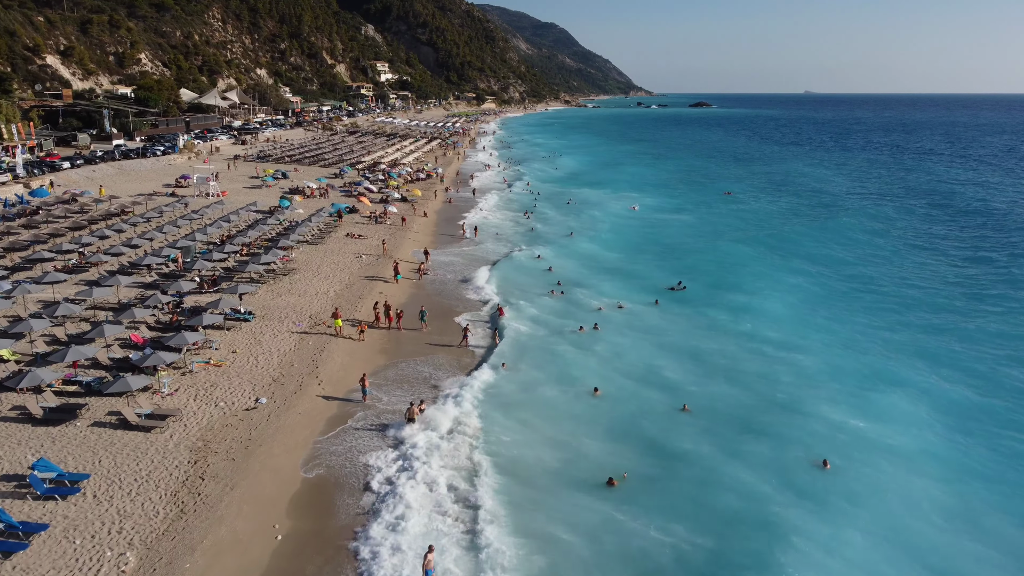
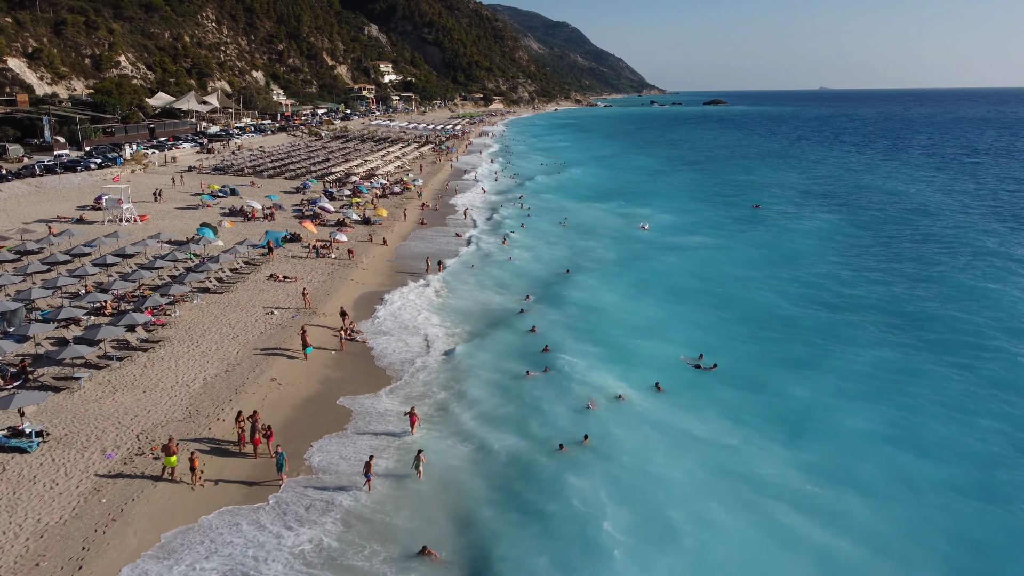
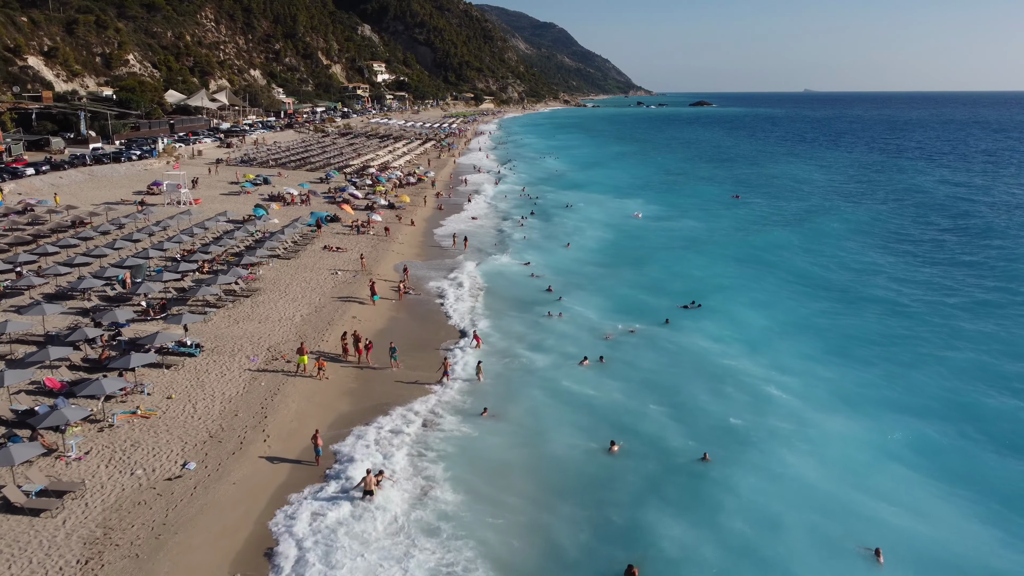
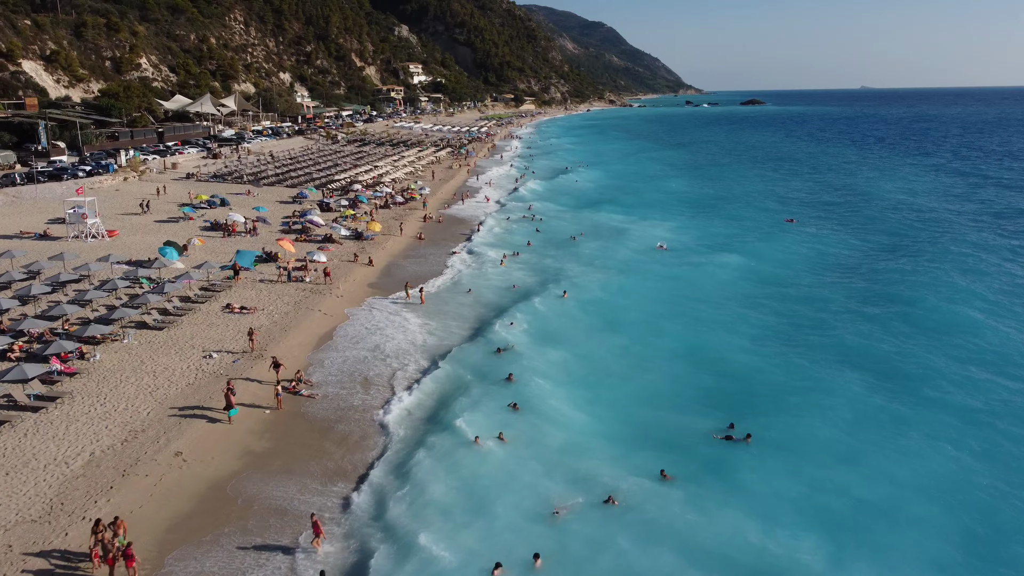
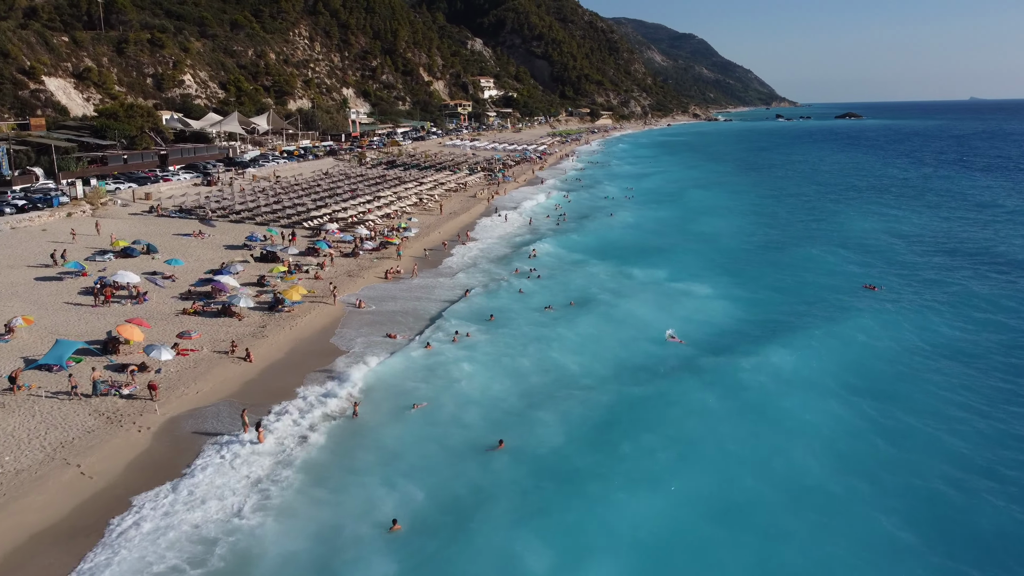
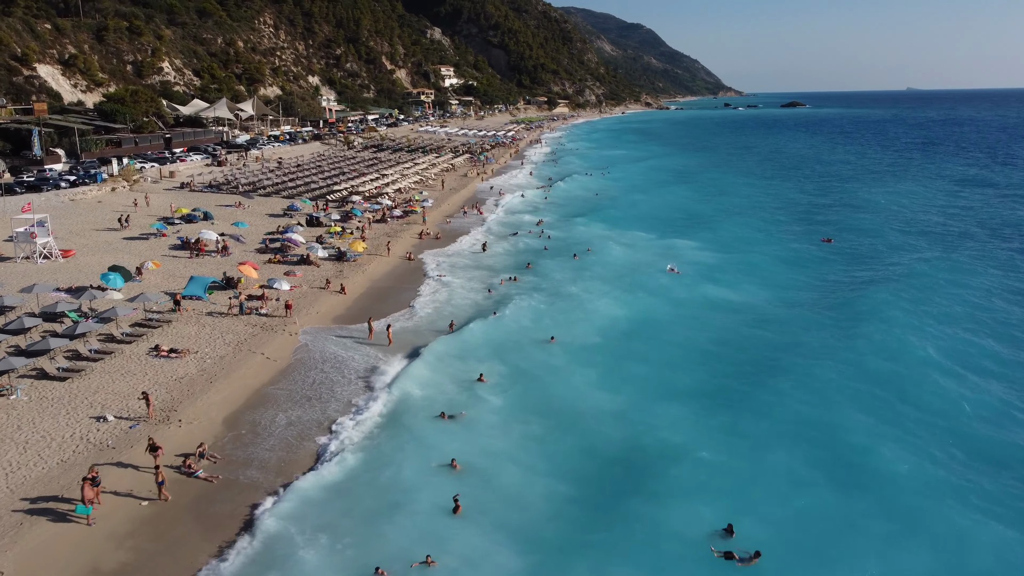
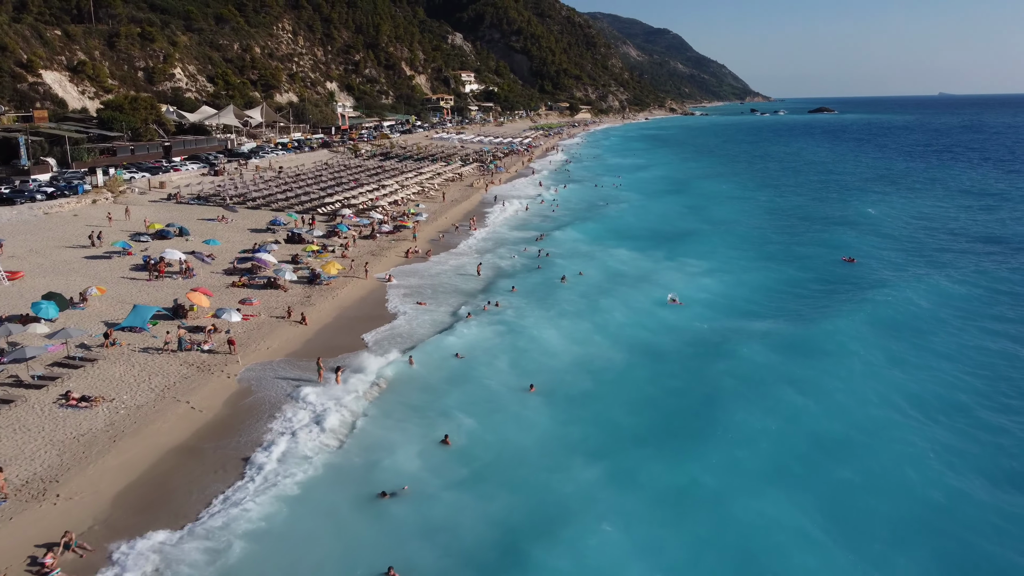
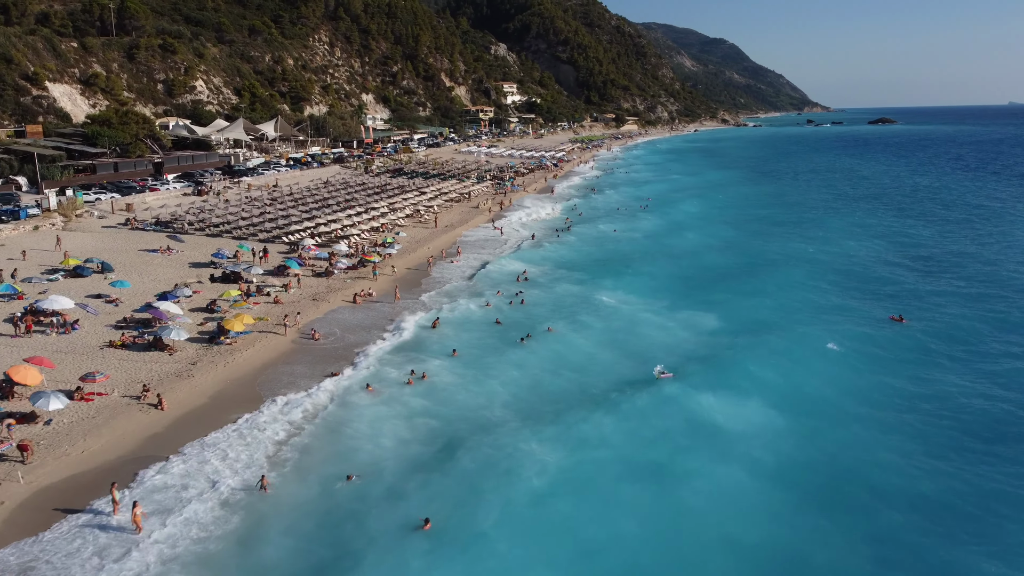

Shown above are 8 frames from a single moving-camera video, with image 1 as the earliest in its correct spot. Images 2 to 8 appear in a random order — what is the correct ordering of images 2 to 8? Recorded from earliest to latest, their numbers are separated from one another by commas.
3, 2, 4, 6, 7, 5, 8
